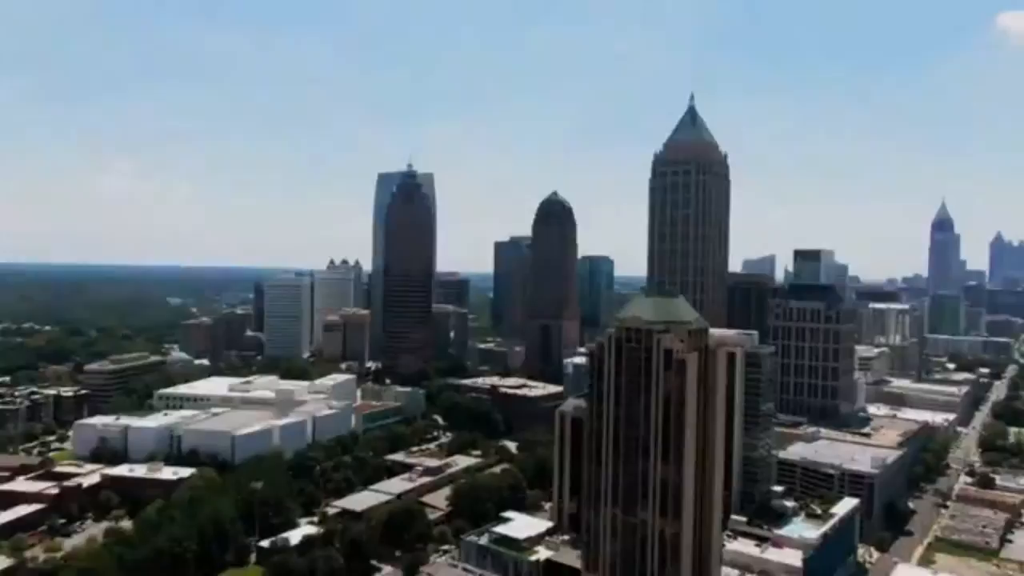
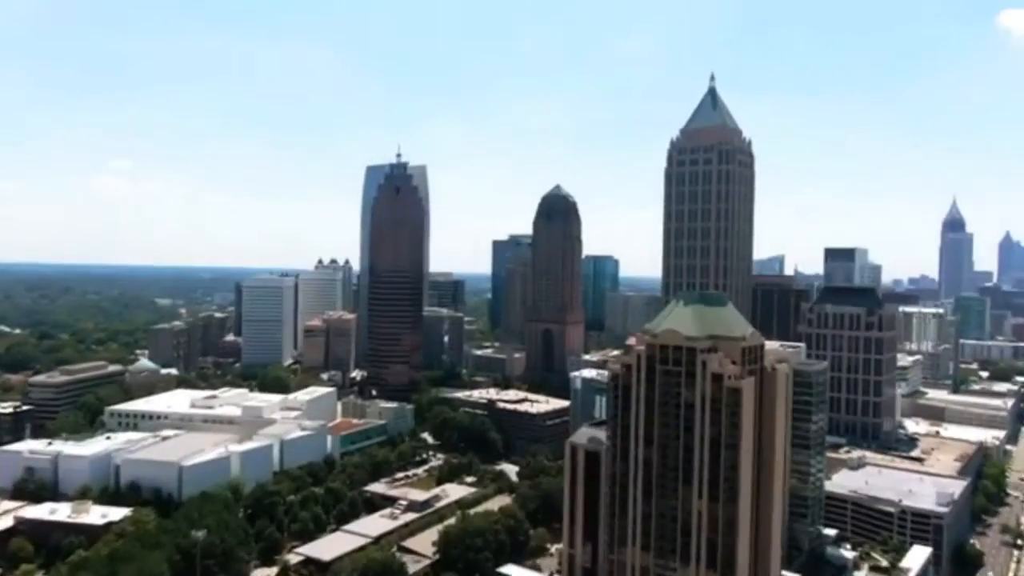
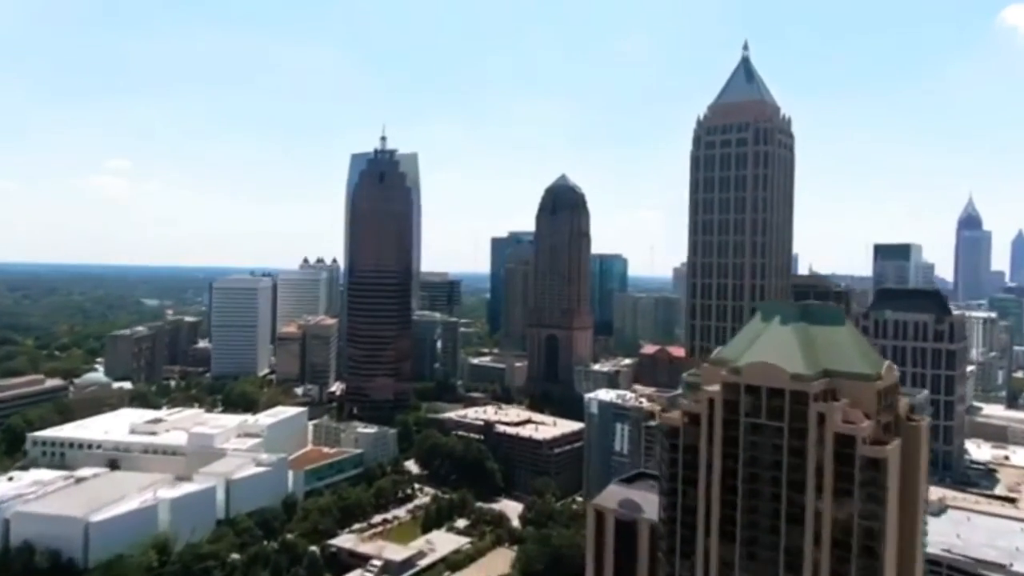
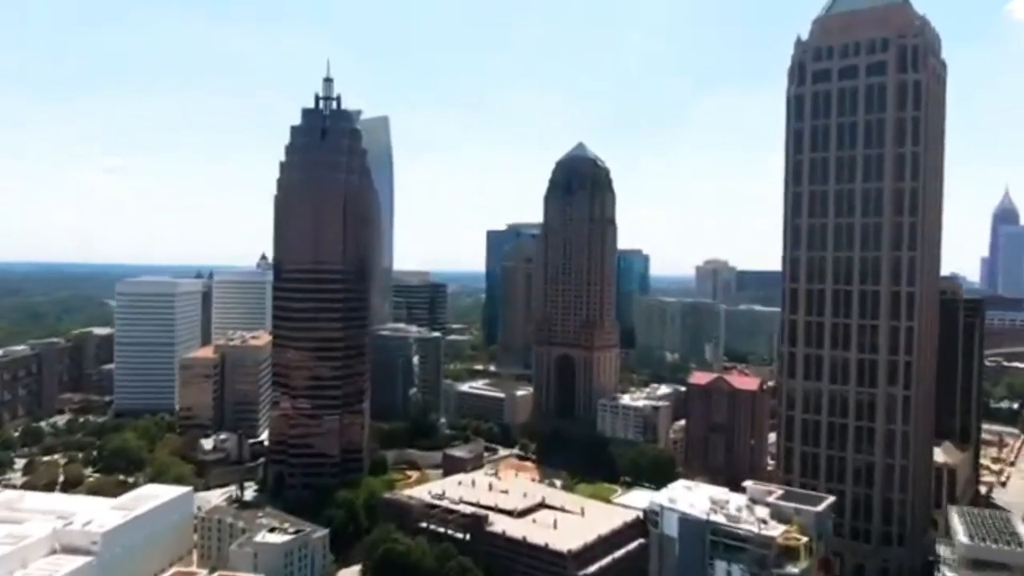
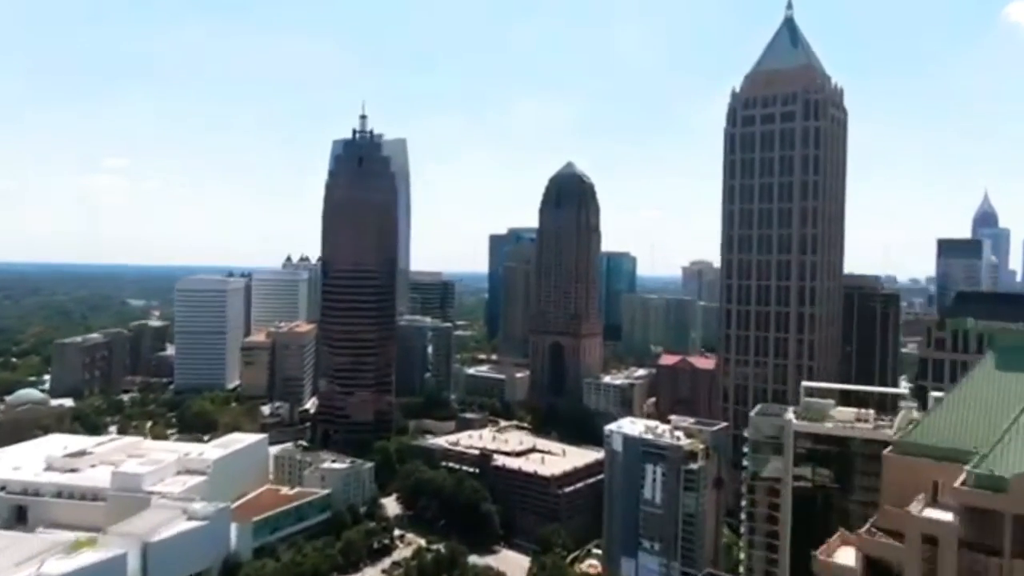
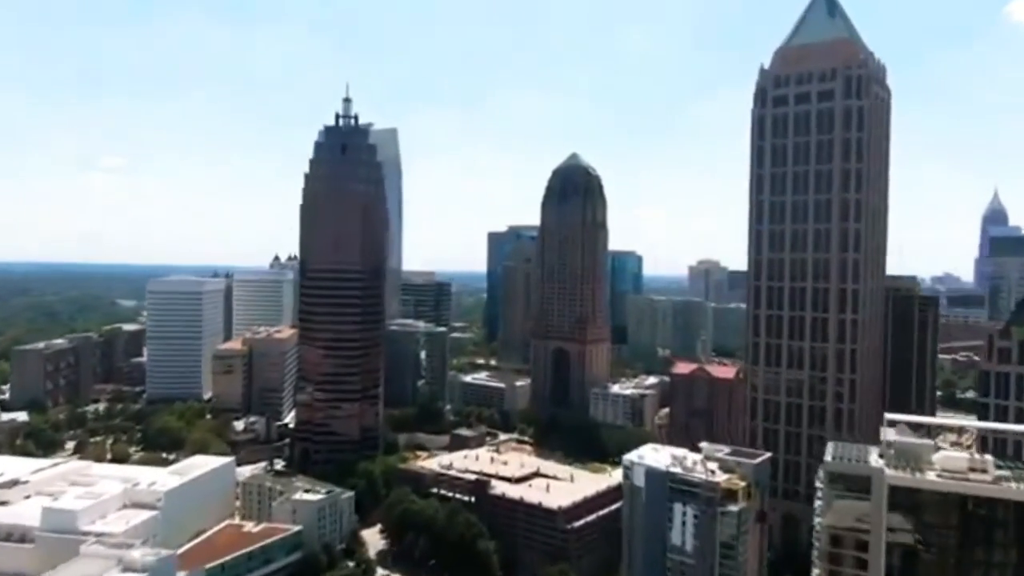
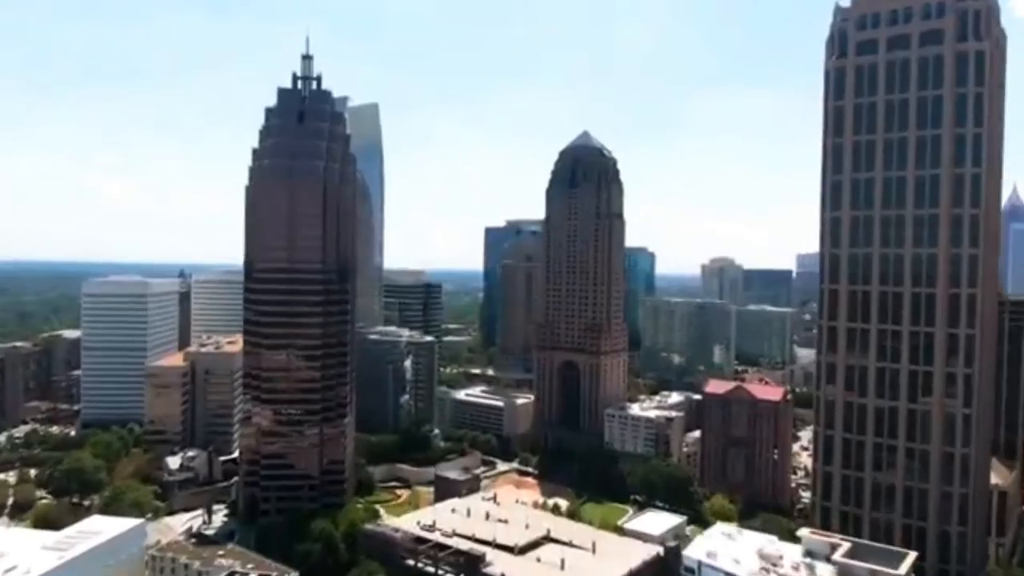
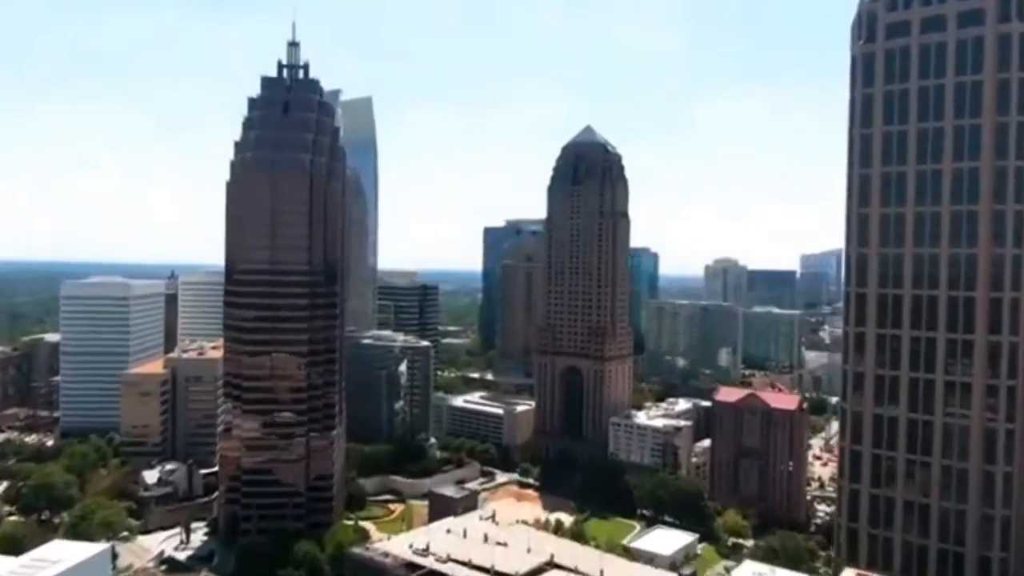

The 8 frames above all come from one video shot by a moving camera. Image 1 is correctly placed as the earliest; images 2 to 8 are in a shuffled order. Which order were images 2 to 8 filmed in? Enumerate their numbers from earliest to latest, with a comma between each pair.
2, 3, 5, 6, 4, 7, 8
